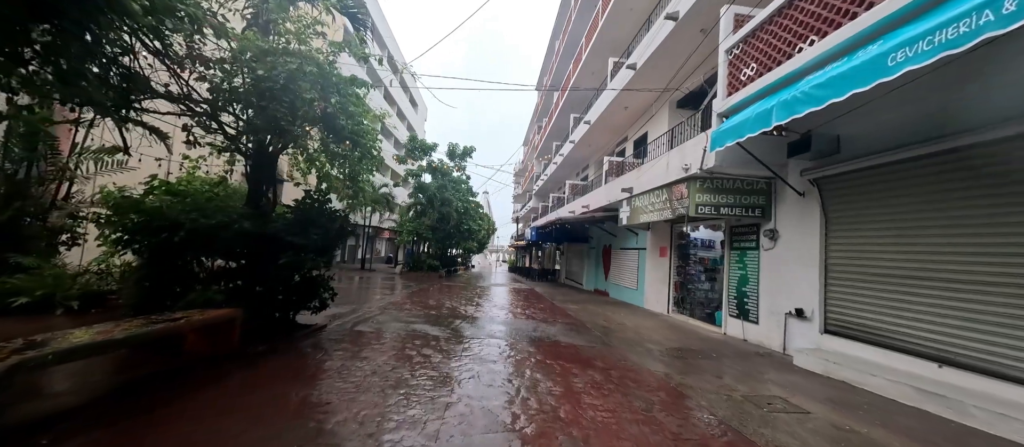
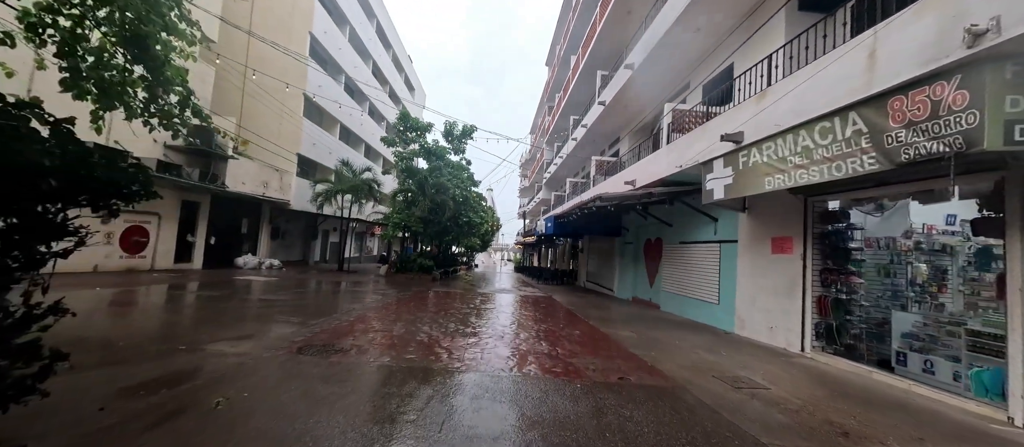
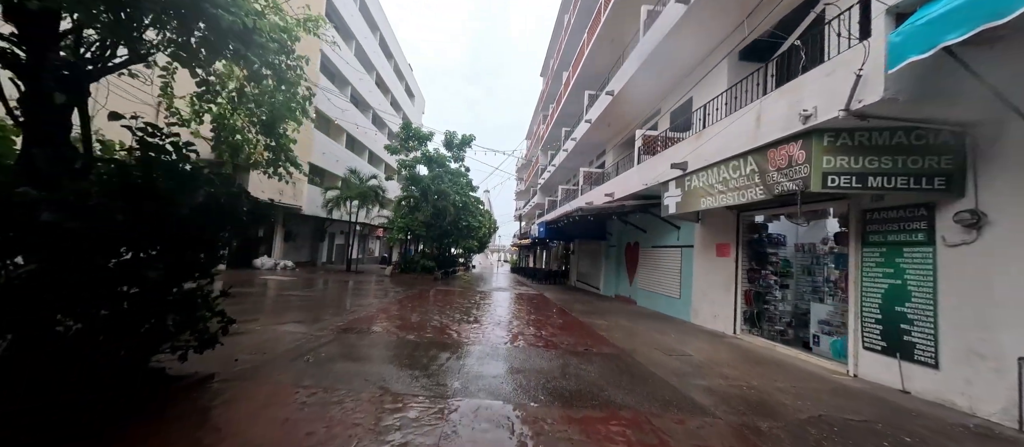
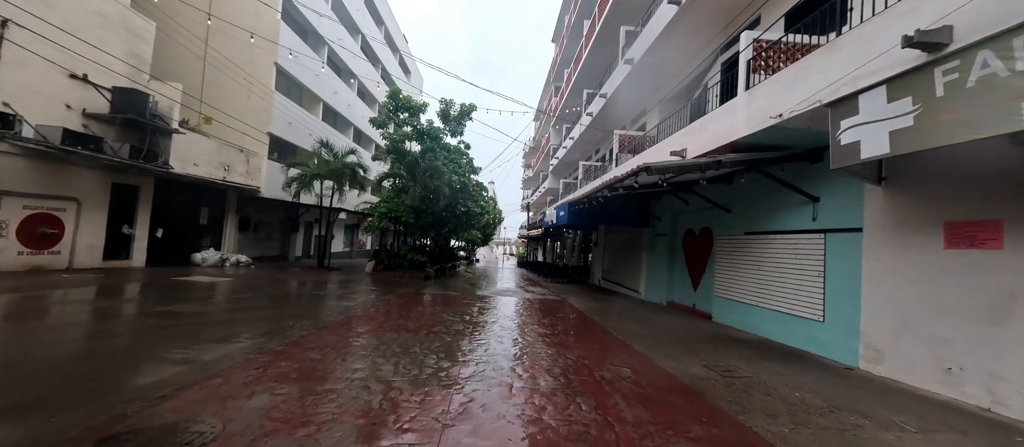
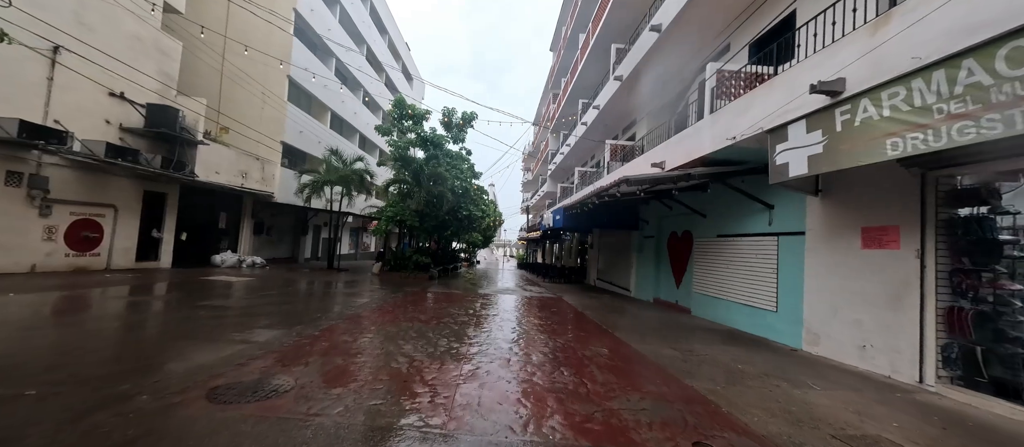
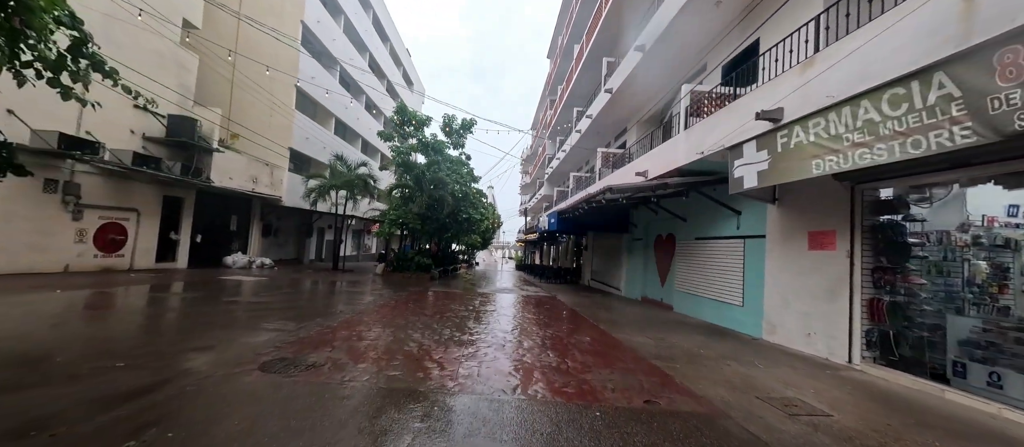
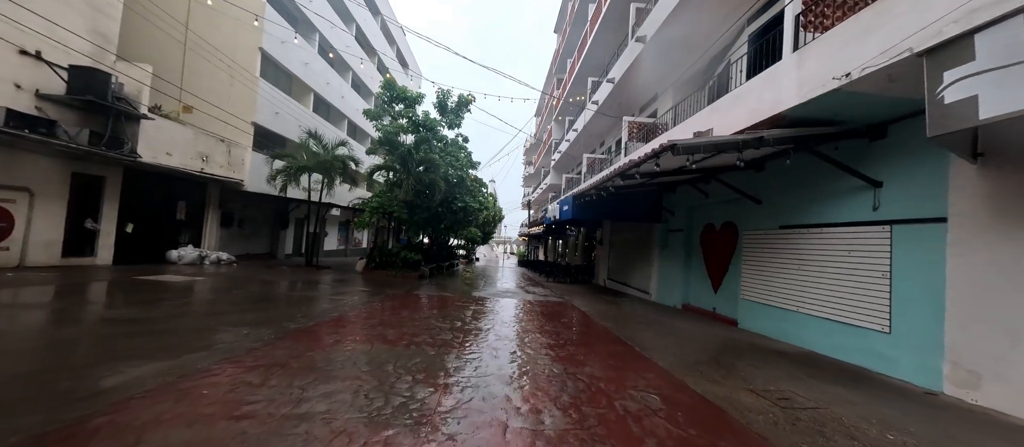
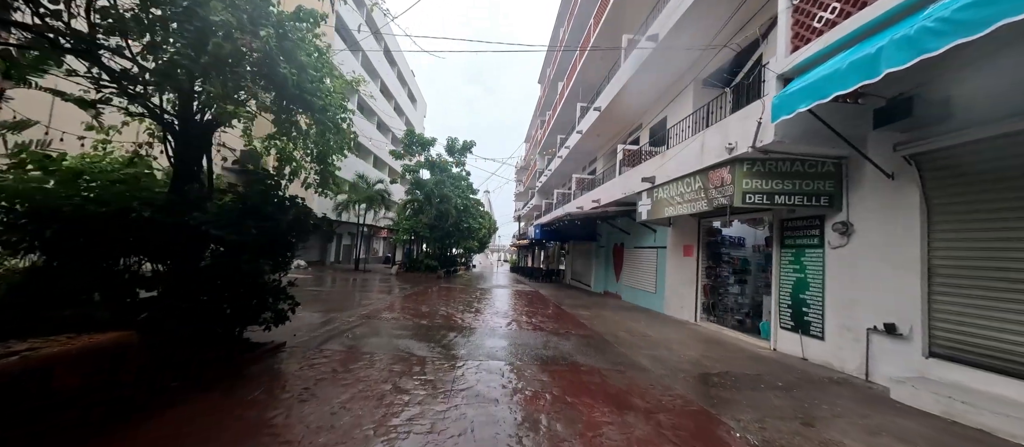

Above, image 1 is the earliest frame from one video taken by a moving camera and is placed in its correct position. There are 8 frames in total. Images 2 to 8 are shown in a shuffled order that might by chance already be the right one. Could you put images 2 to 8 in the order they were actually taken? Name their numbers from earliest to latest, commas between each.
8, 3, 2, 6, 5, 4, 7
